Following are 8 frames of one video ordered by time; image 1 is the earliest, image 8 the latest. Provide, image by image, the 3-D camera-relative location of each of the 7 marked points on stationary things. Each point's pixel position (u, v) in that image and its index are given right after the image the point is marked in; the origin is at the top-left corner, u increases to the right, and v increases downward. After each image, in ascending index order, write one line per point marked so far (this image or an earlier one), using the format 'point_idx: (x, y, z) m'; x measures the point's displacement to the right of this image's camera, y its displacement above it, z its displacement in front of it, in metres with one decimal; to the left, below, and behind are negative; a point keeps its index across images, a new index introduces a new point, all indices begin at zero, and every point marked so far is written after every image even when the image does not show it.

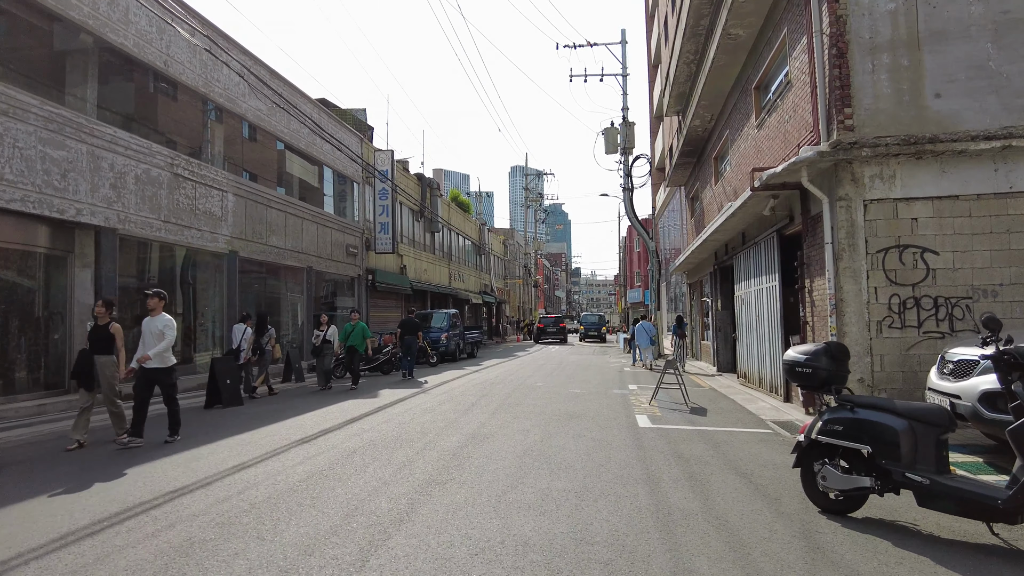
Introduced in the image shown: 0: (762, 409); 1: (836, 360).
0: (+4.0, -1.9, +10.2) m
1: (+2.3, -0.5, +4.6) m
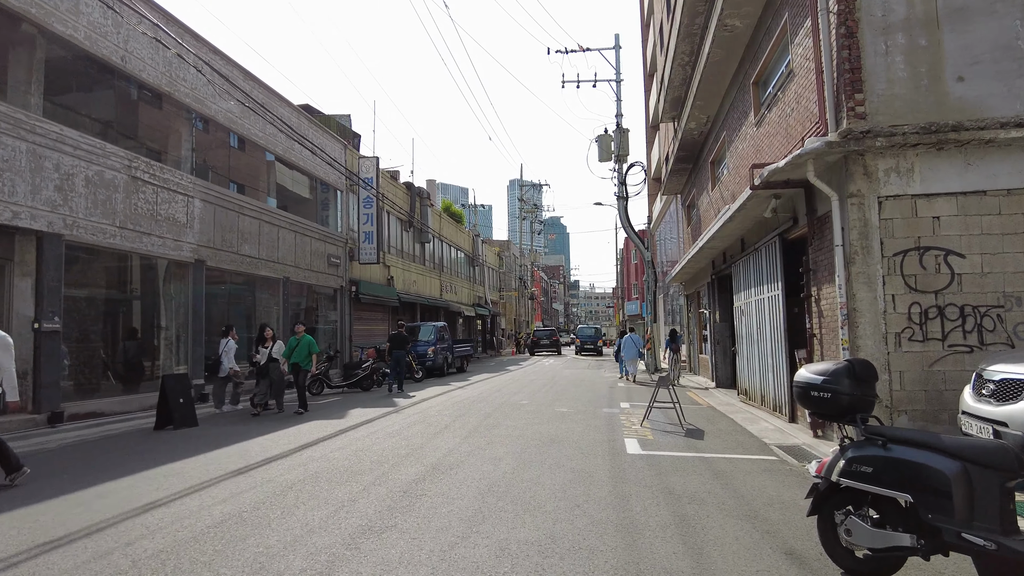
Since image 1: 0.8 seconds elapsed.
0: (+3.7, -2.1, +9.3) m
1: (+2.0, -0.5, +3.7) m
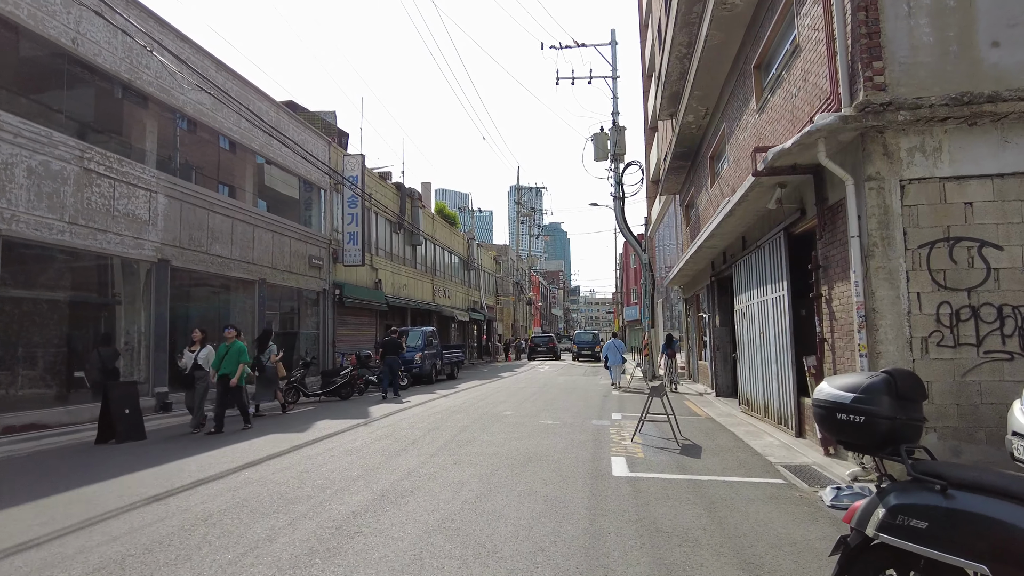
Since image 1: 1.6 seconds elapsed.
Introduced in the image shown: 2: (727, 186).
0: (+3.3, -2.1, +8.3) m
1: (+1.7, -0.5, +2.7) m
2: (+4.6, +2.2, +13.6) m
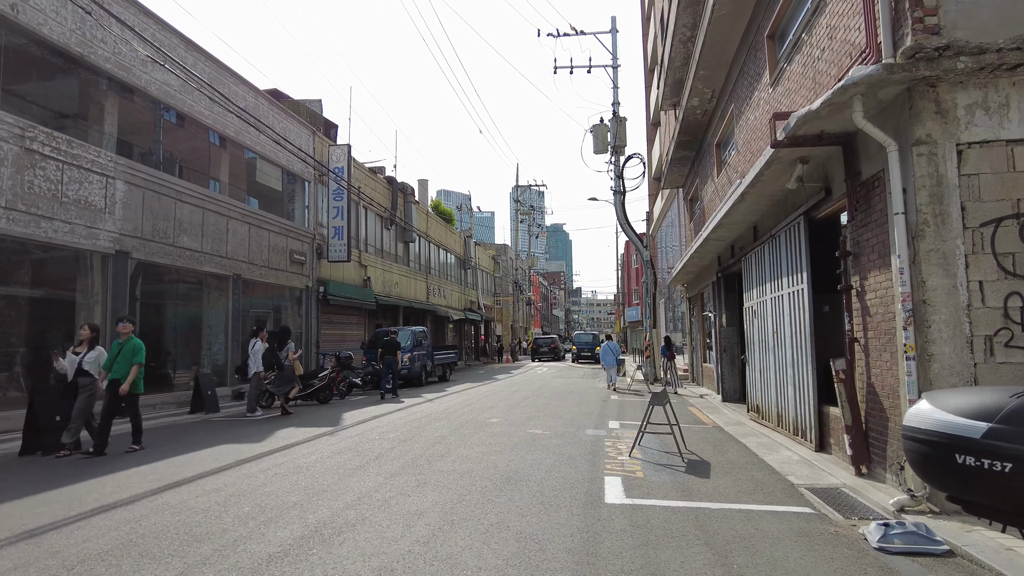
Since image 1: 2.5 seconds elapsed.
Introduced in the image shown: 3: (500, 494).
0: (+3.1, -2.0, +7.2) m
1: (+1.4, -0.4, +1.6) m
2: (+4.4, +2.2, +12.5) m
3: (-0.1, -1.8, +5.6) m
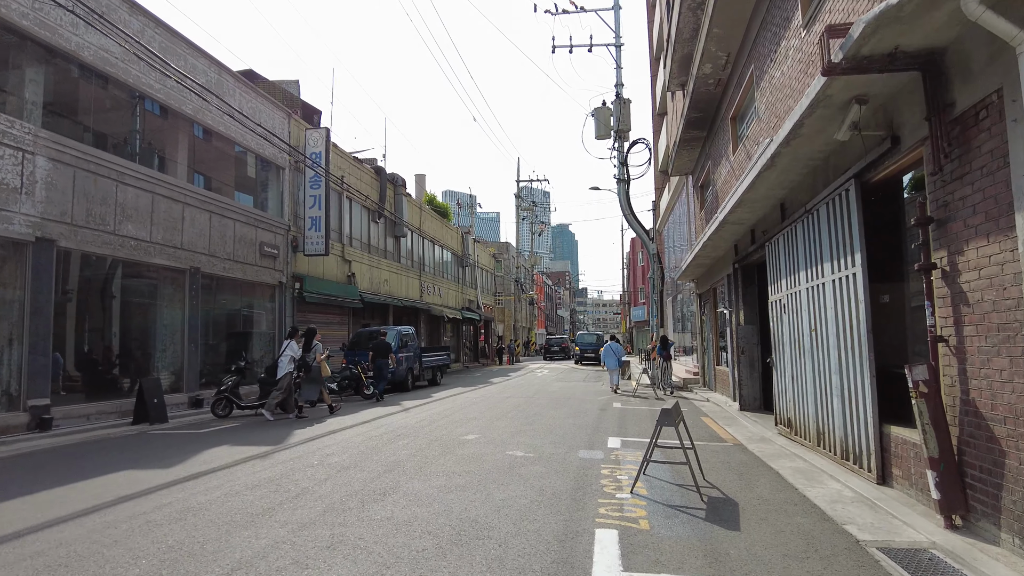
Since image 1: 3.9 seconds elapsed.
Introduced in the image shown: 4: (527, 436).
0: (+2.8, -1.8, +5.4) m
1: (+1.0, -0.2, -0.2) m
2: (+4.1, +2.4, +10.8) m
3: (-0.4, -1.6, +3.8) m
4: (+0.2, -2.0, +8.8) m
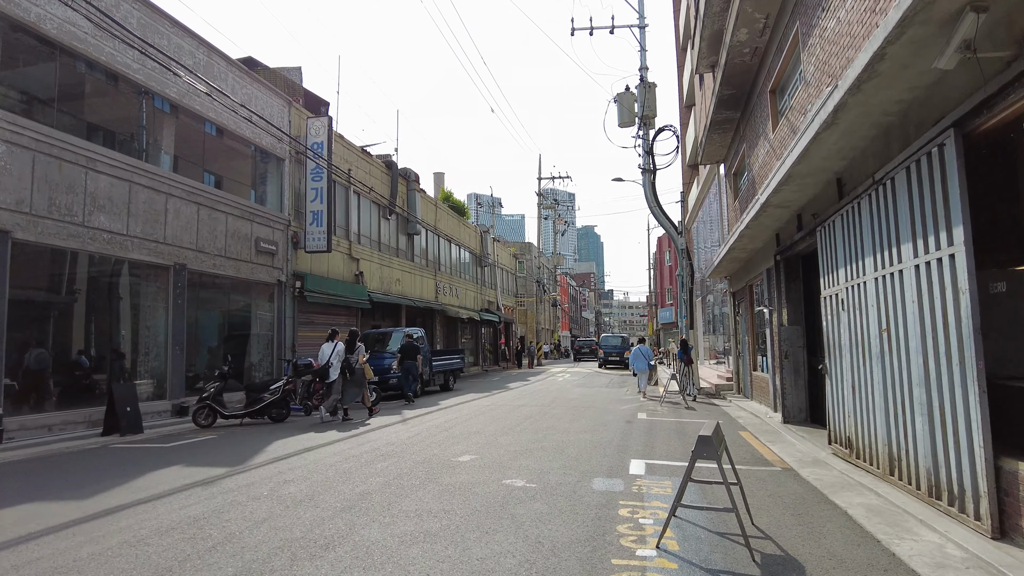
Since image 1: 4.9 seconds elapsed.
0: (+2.7, -1.7, +3.9) m
1: (+0.7, -0.1, -1.6) m
2: (+4.2, +2.5, +9.2) m
3: (-0.6, -1.5, +2.4) m
4: (+0.2, -1.9, +7.4) m
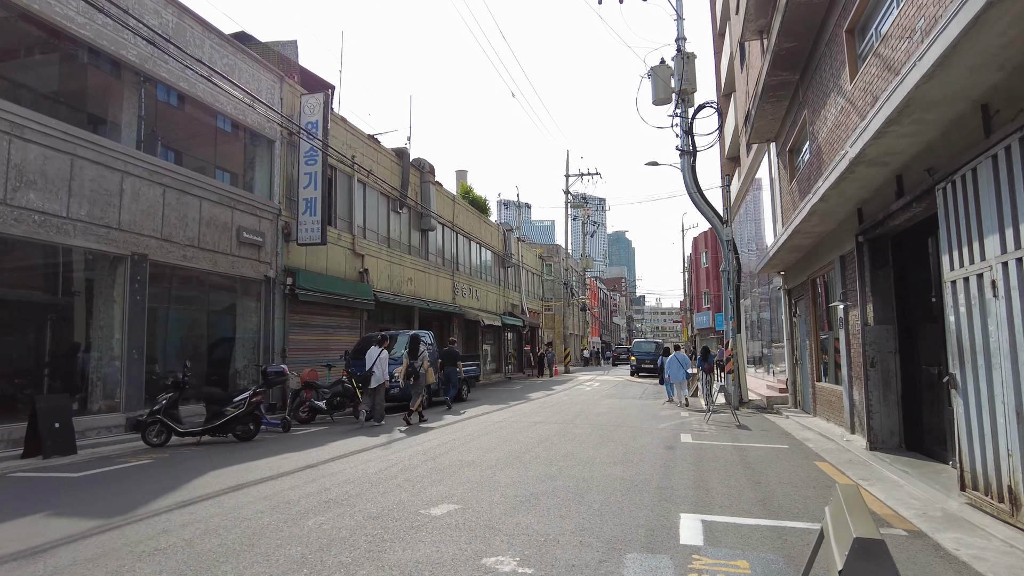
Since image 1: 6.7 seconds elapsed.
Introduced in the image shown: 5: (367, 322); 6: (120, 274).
0: (+2.5, -1.5, +1.6) m
1: (+0.2, +0.2, -3.8) m
2: (+4.2, +2.7, +6.8) m
3: (-0.9, -1.3, +0.2) m
4: (+0.2, -1.8, +5.2) m
5: (-4.4, -1.0, +19.7) m
6: (-6.9, +0.3, +11.3) m
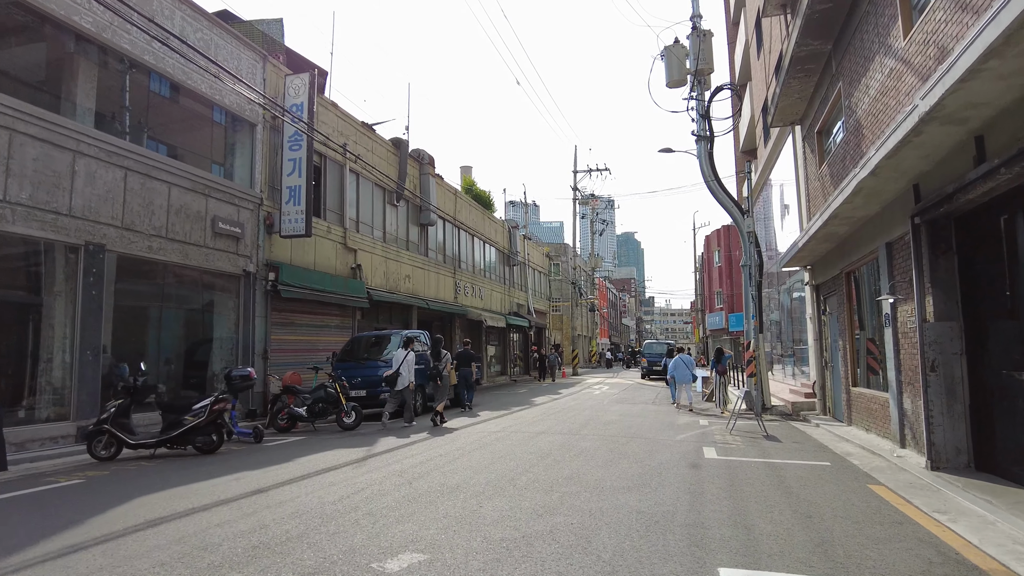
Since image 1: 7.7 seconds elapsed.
0: (+2.3, -1.4, +0.2) m
1: (0.0, +0.3, -5.1) m
2: (+4.1, +2.8, +5.4) m
3: (-1.1, -1.2, -1.1) m
4: (+0.1, -1.6, +3.9) m
5: (-4.3, -1.0, +18.5) m
6: (-6.9, +0.4, +10.1) m
